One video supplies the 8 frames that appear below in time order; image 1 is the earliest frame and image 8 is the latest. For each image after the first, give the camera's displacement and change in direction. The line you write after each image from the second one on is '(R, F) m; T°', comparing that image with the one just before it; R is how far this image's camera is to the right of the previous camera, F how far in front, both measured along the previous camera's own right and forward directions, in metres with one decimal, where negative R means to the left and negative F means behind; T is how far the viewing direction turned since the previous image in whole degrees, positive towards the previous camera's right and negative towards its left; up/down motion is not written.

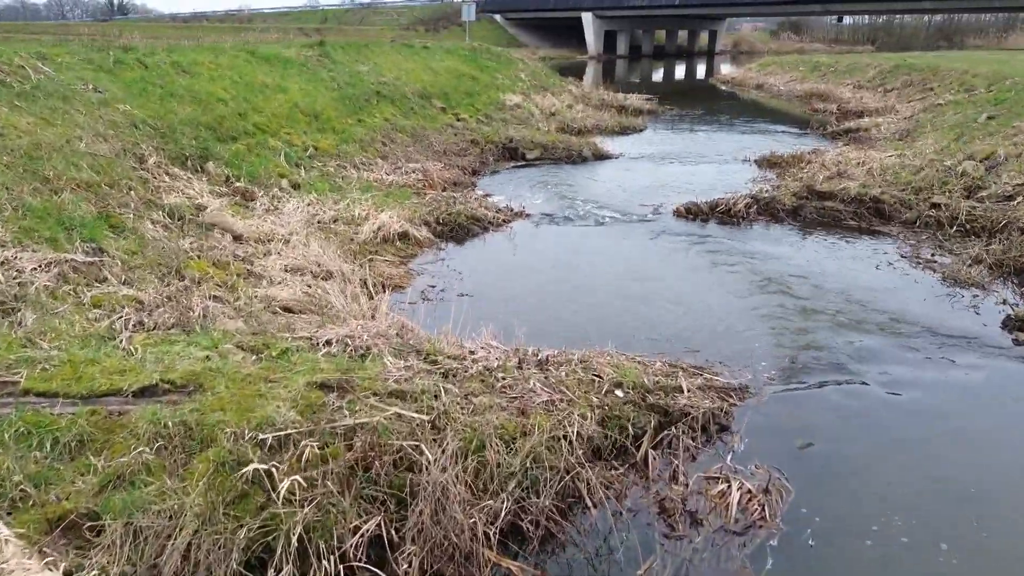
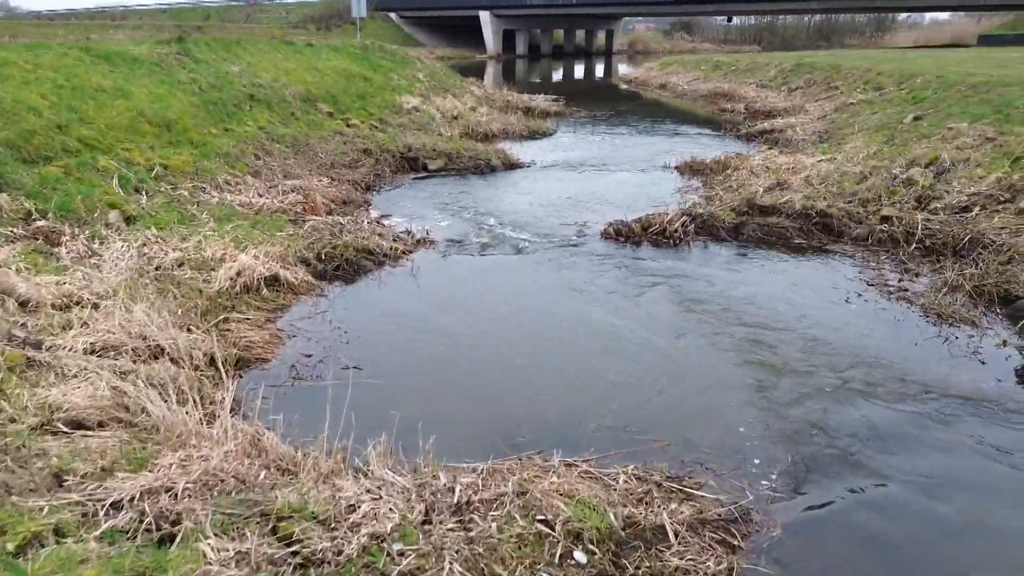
(+0.1, +2.0) m; +7°
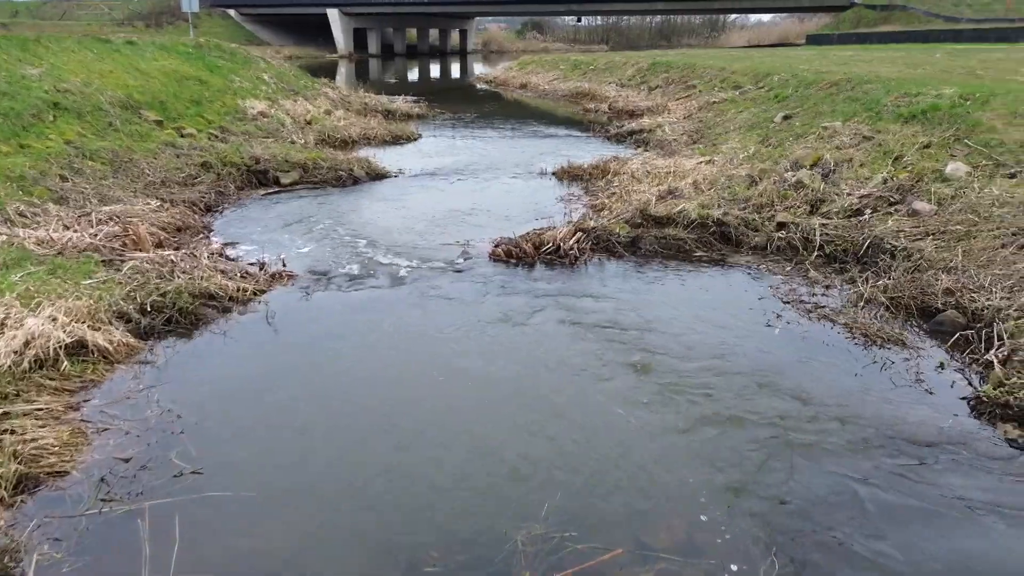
(-0.1, +1.4) m; +10°
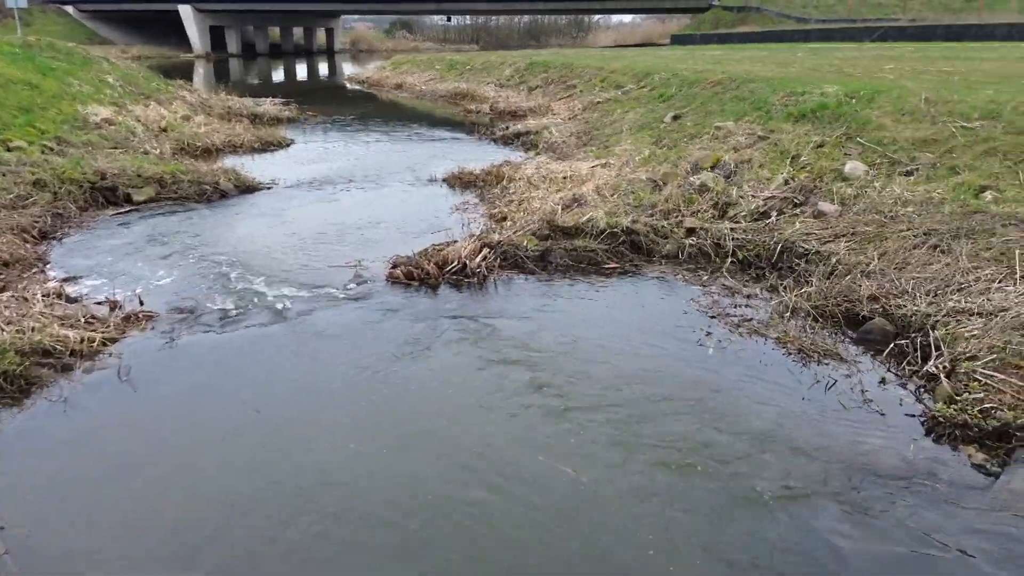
(-0.2, +0.9) m; +9°
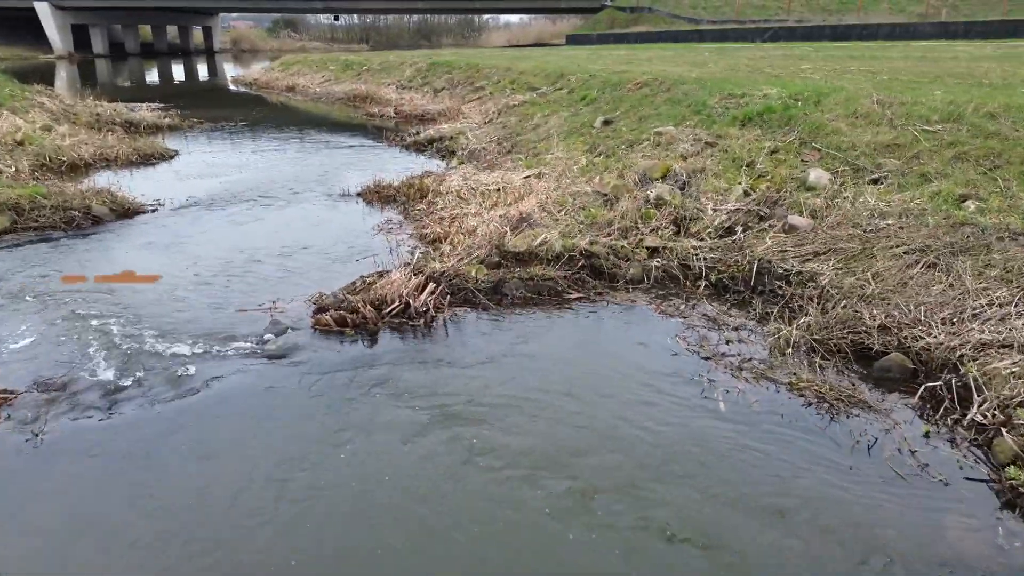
(-0.5, +1.3) m; +8°
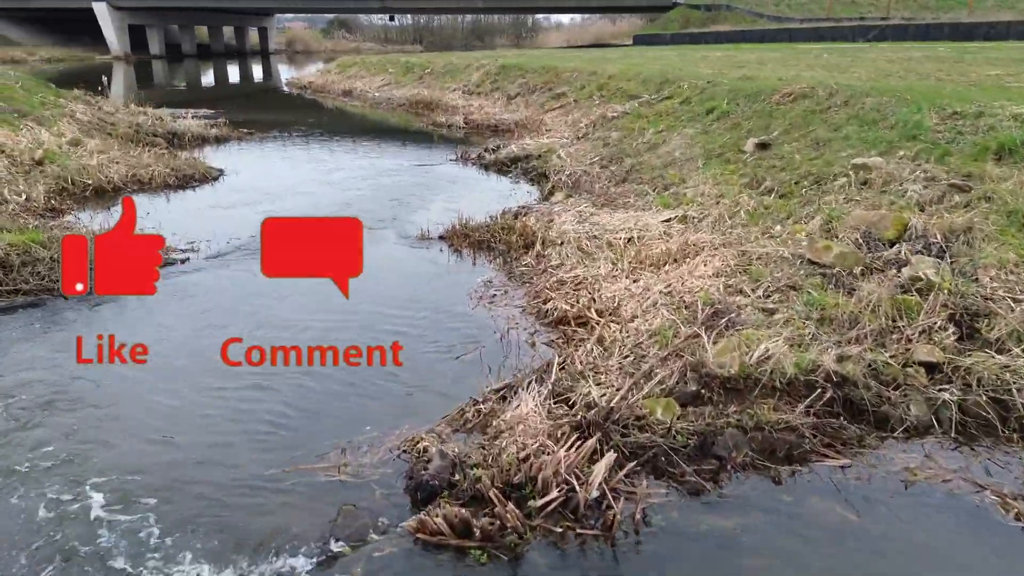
(-1.2, +3.1) m; -4°
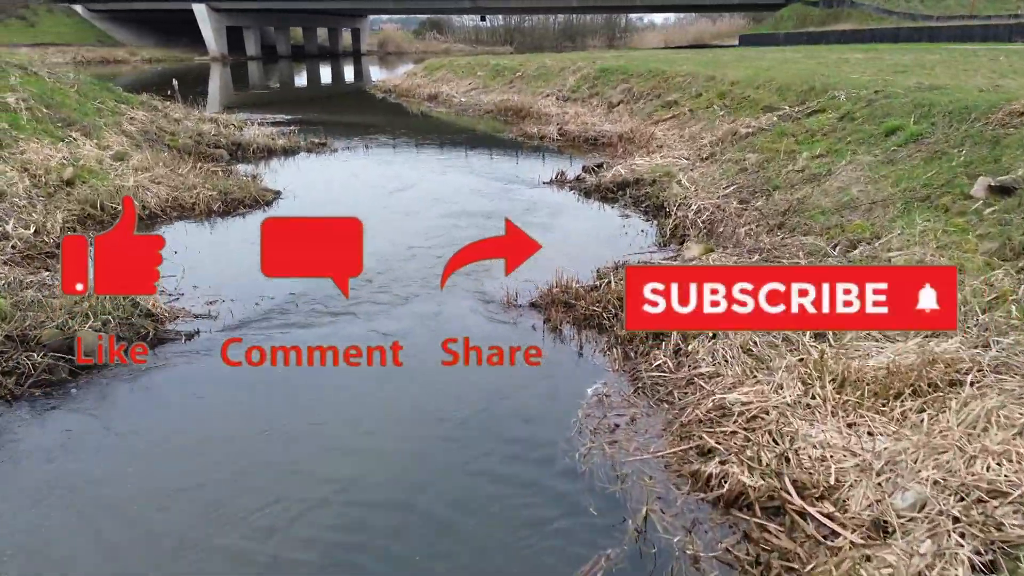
(-0.4, +2.9) m; -6°
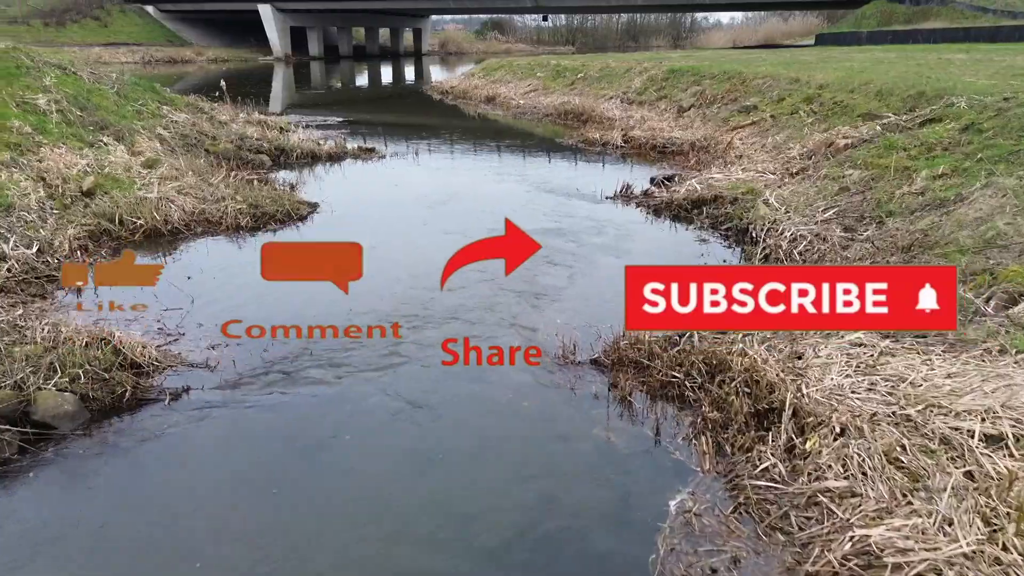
(0.0, +1.5) m; -4°
